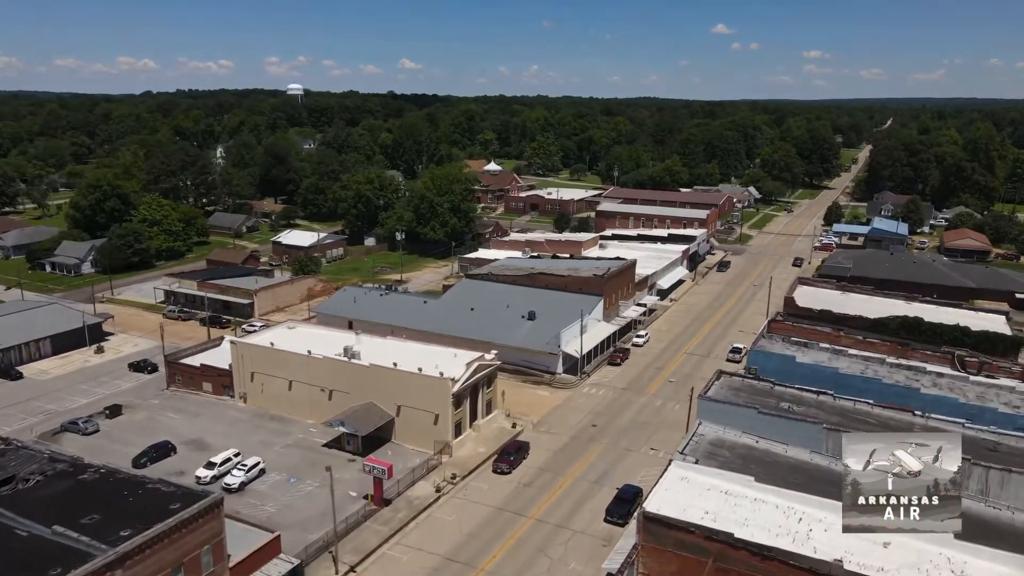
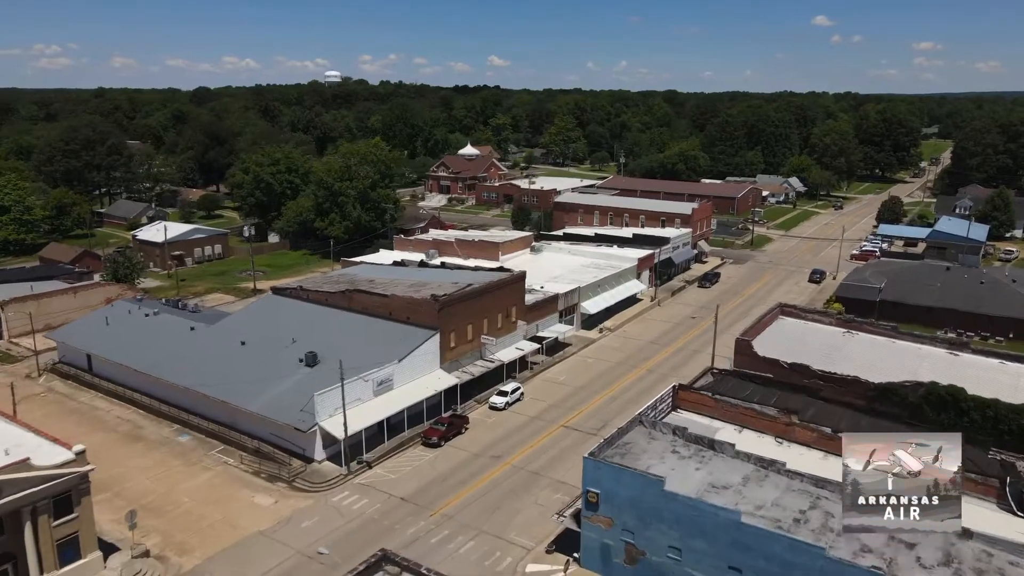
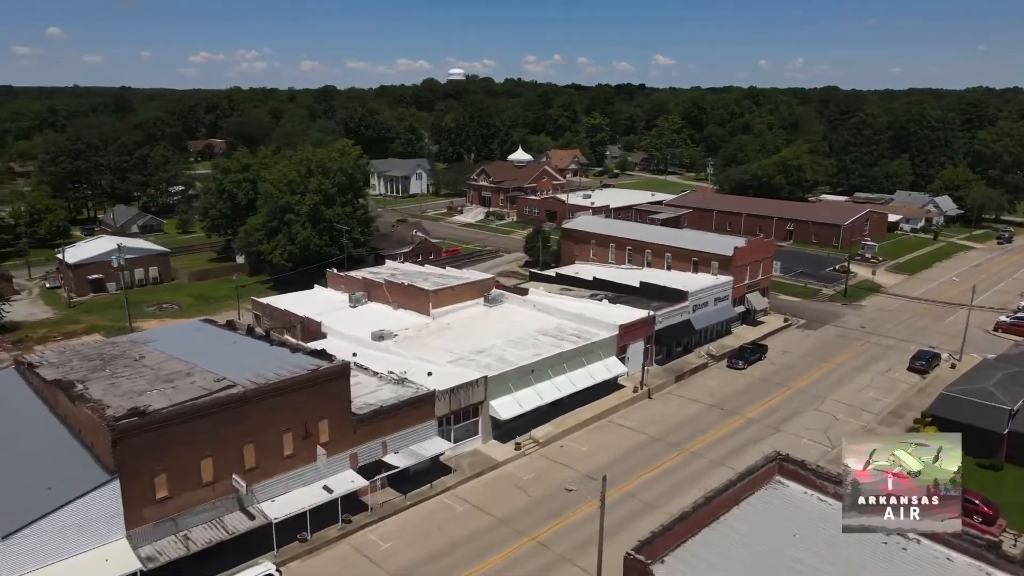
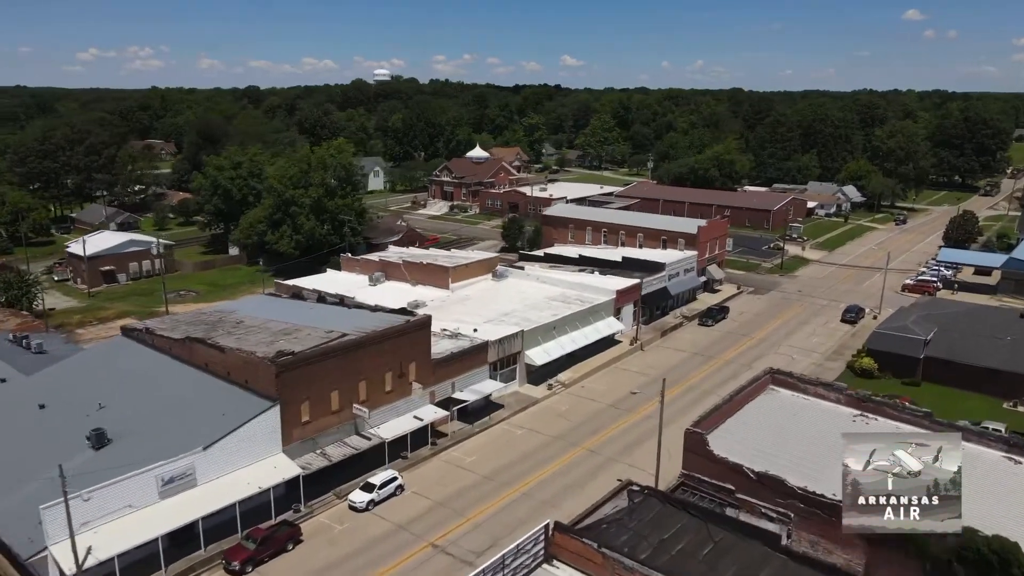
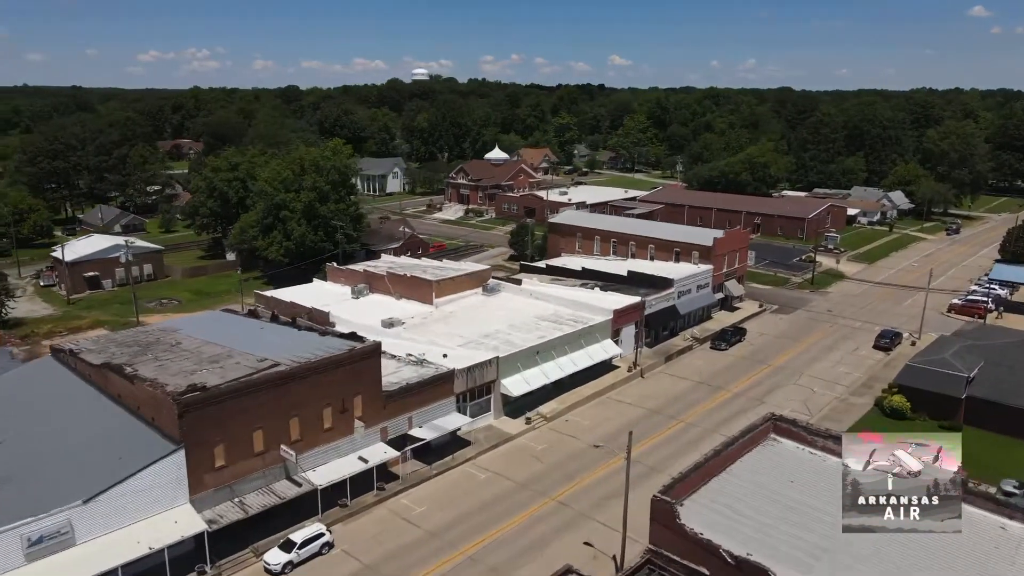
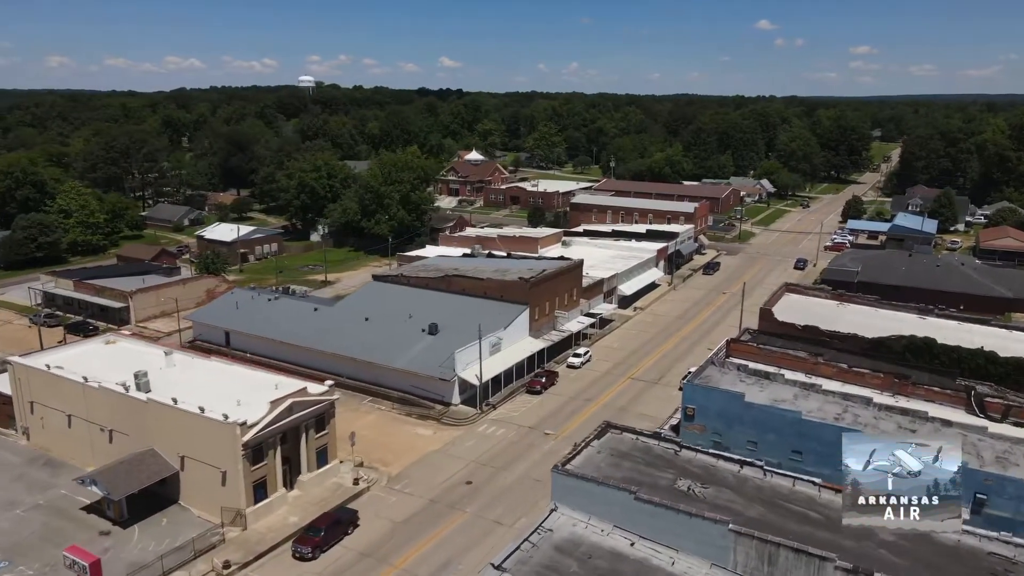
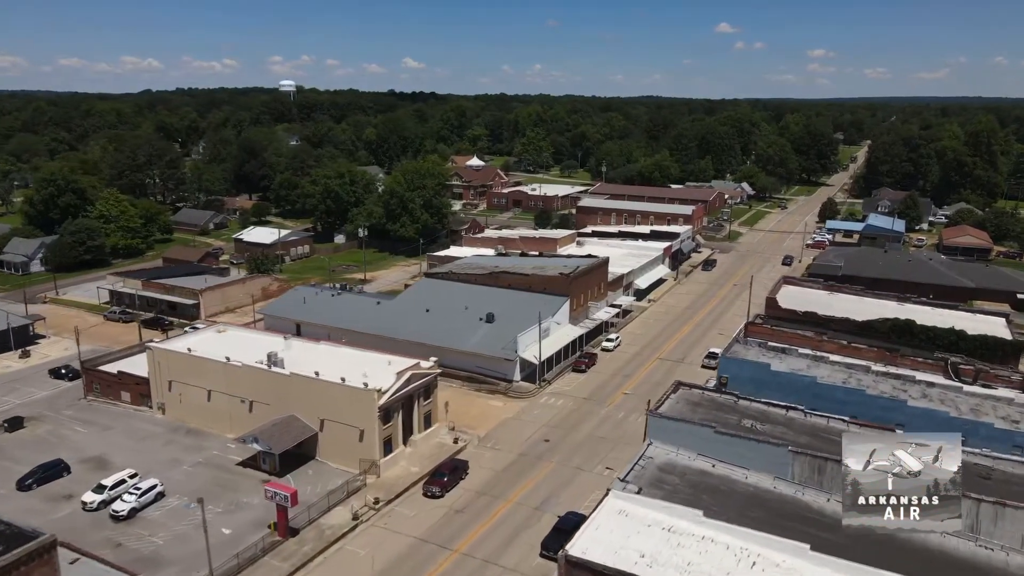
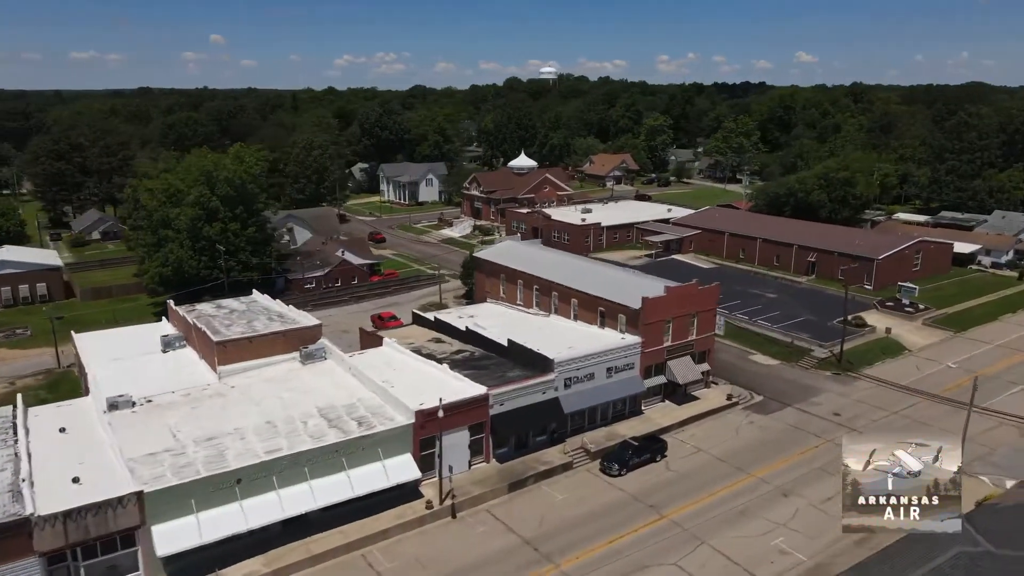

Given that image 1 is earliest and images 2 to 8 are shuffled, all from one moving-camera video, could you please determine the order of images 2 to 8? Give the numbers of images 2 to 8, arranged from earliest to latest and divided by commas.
7, 6, 2, 4, 5, 3, 8
